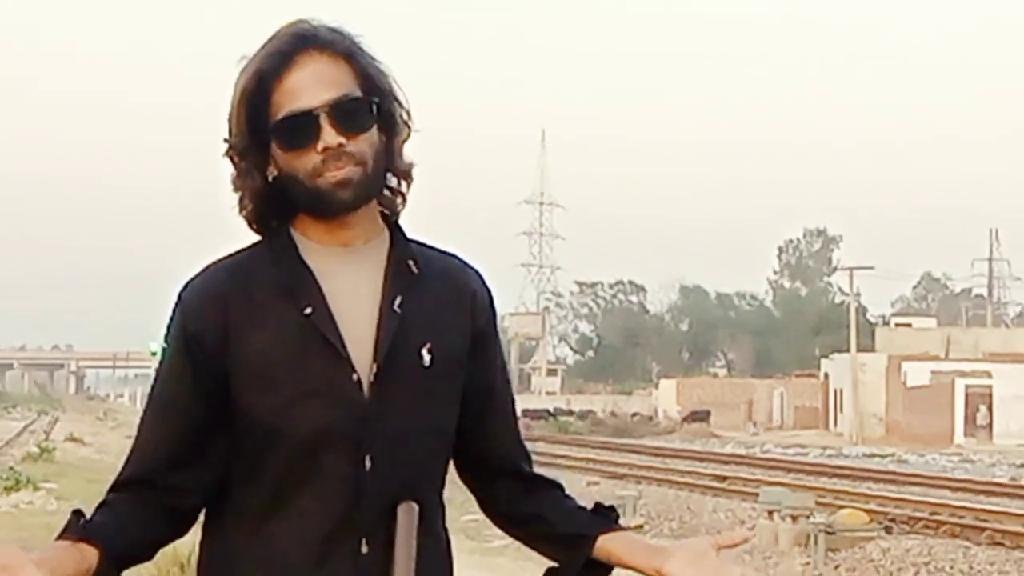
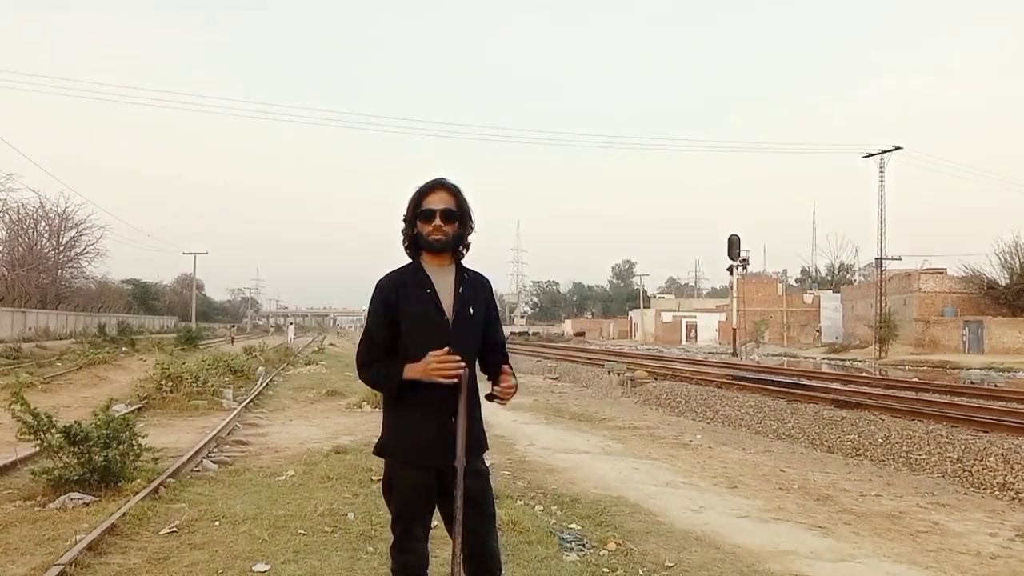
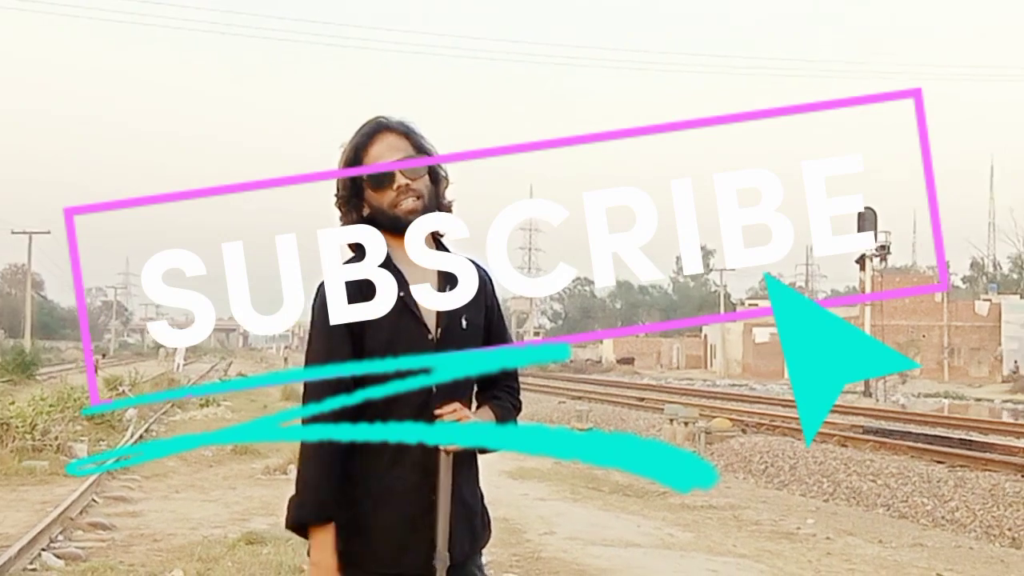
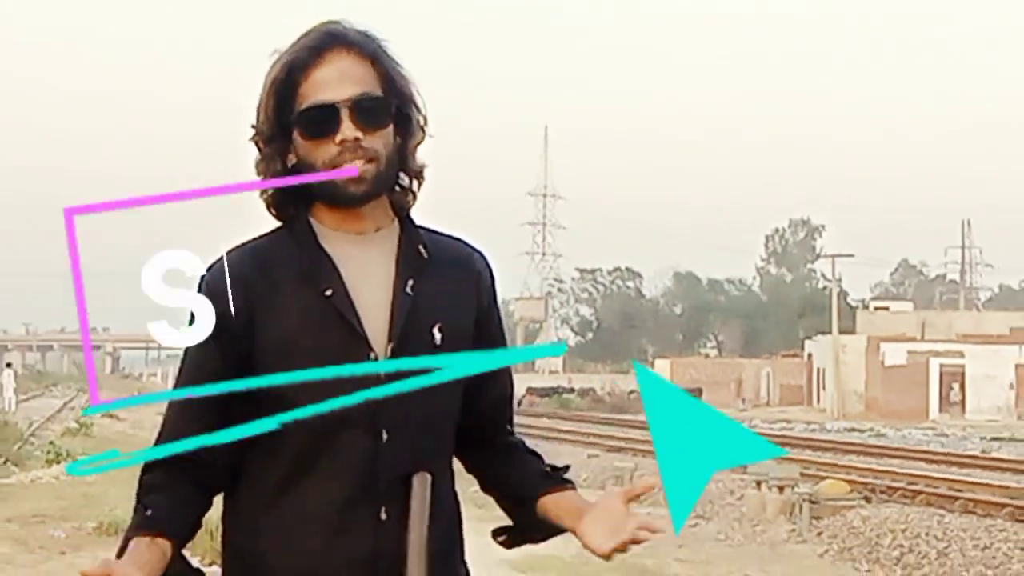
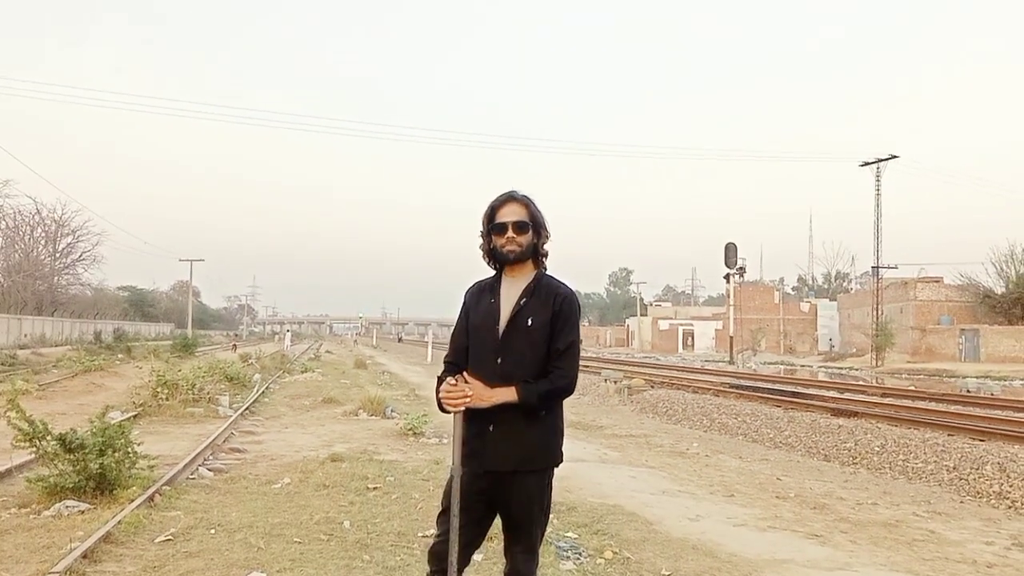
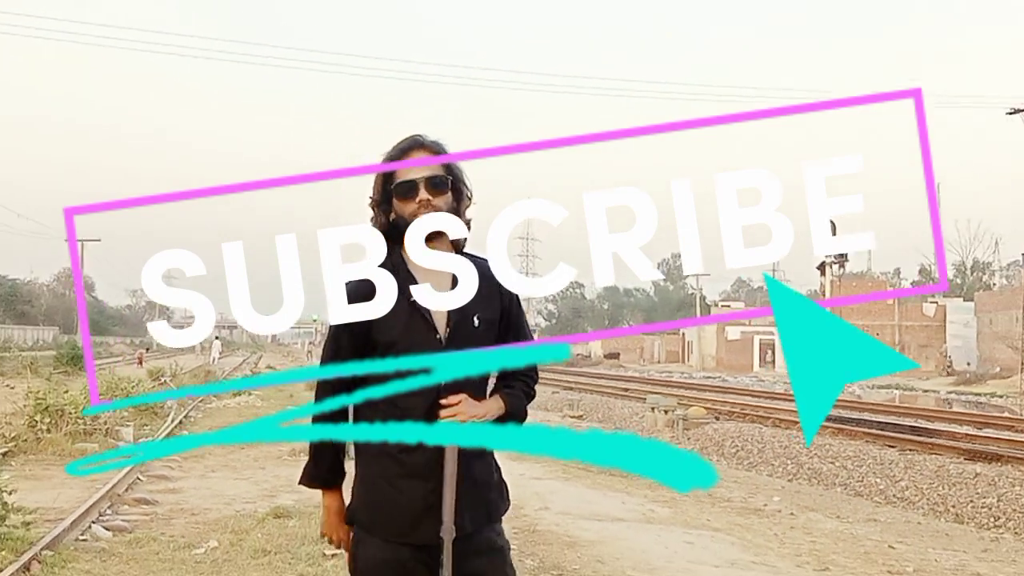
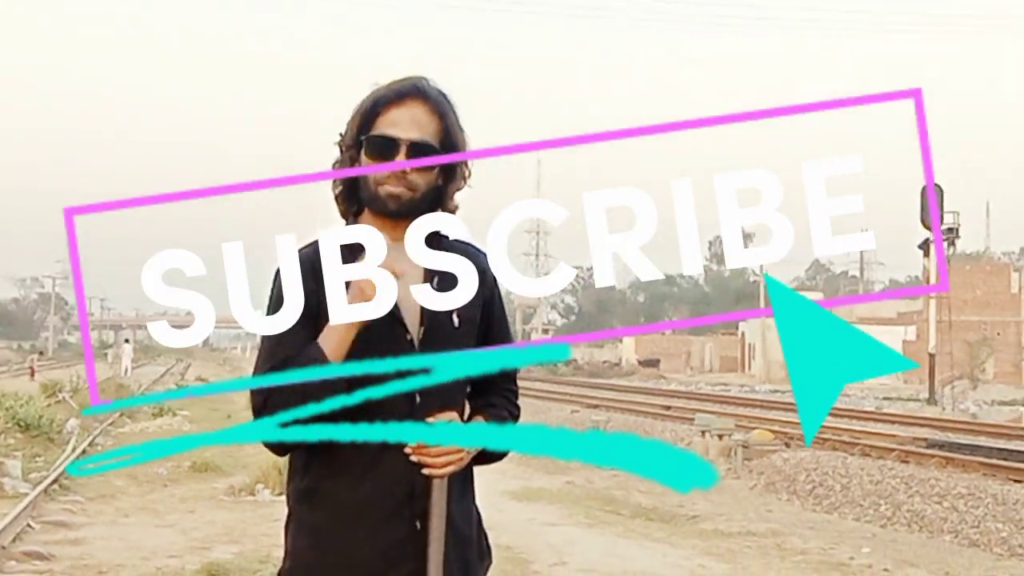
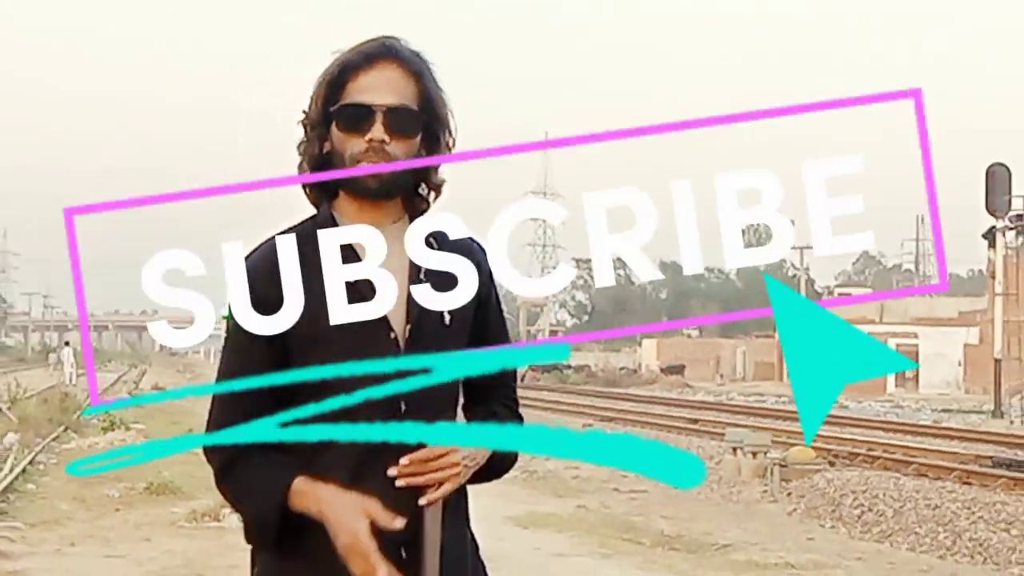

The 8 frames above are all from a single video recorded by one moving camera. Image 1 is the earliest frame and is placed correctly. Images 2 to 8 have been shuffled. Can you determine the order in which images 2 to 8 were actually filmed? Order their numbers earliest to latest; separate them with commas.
4, 8, 7, 3, 6, 5, 2
